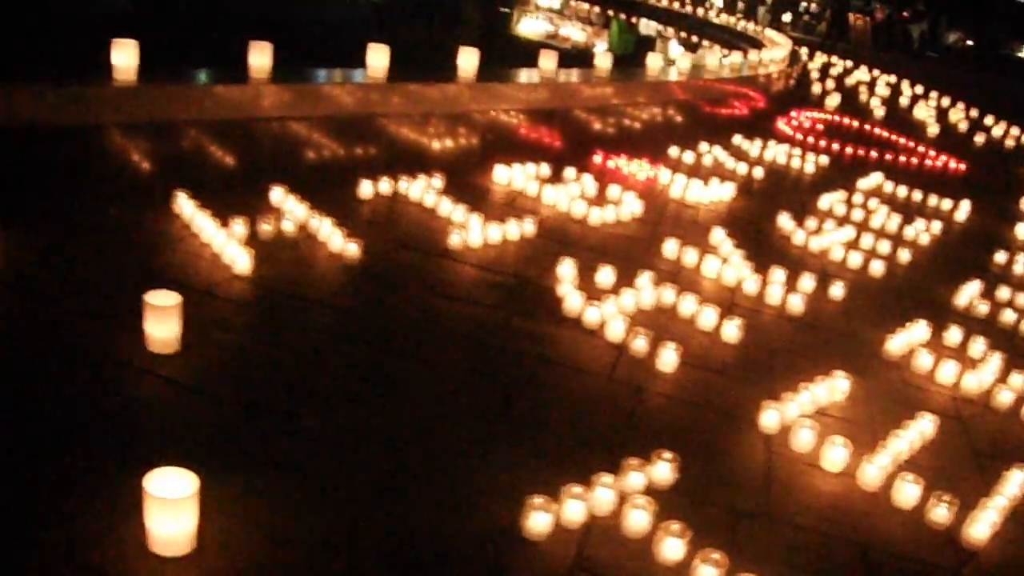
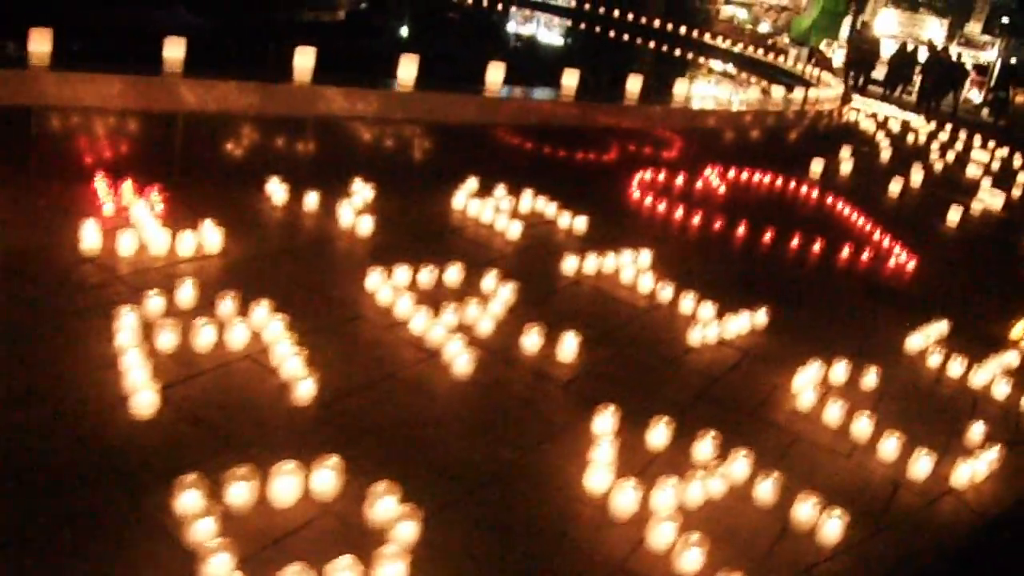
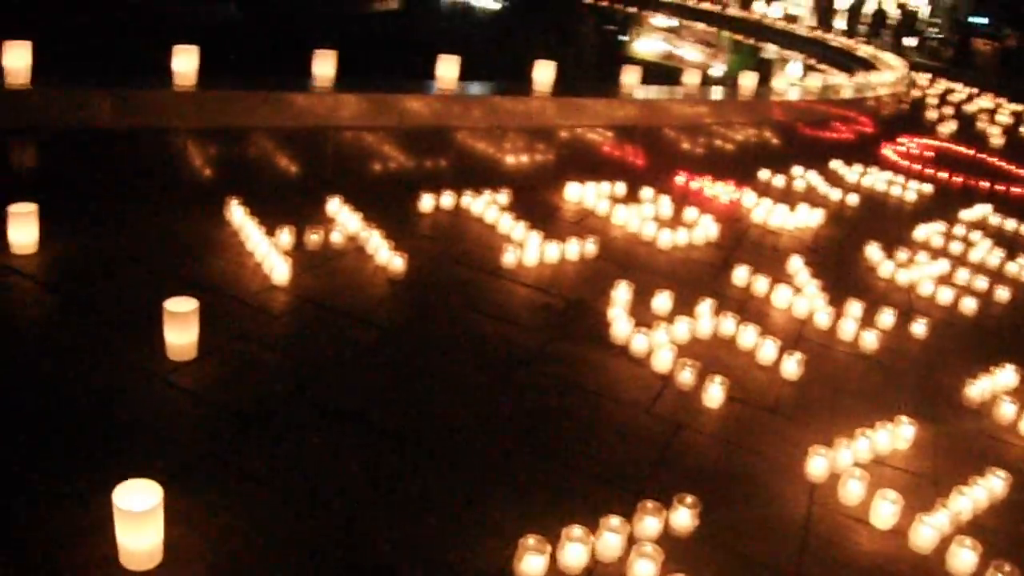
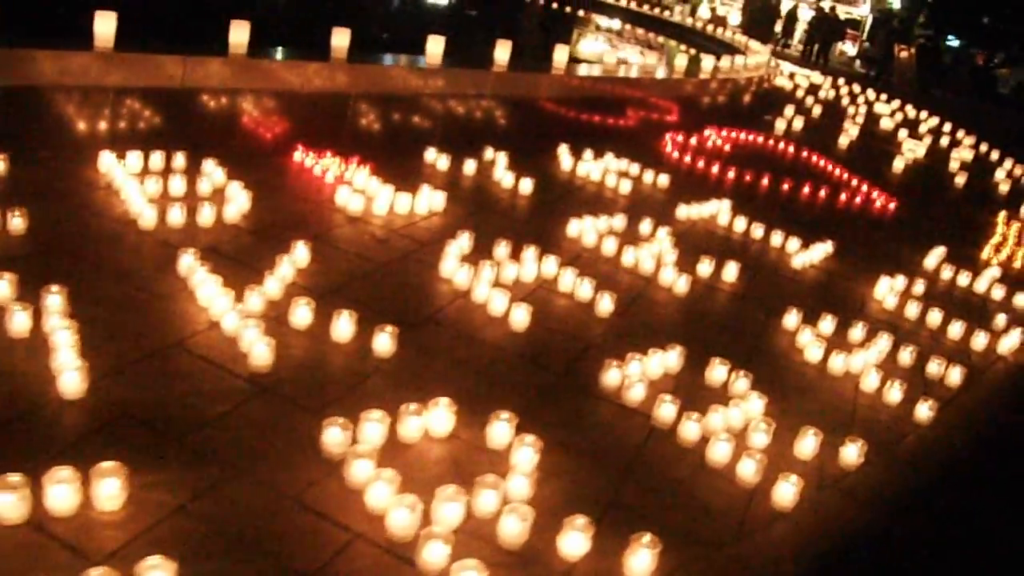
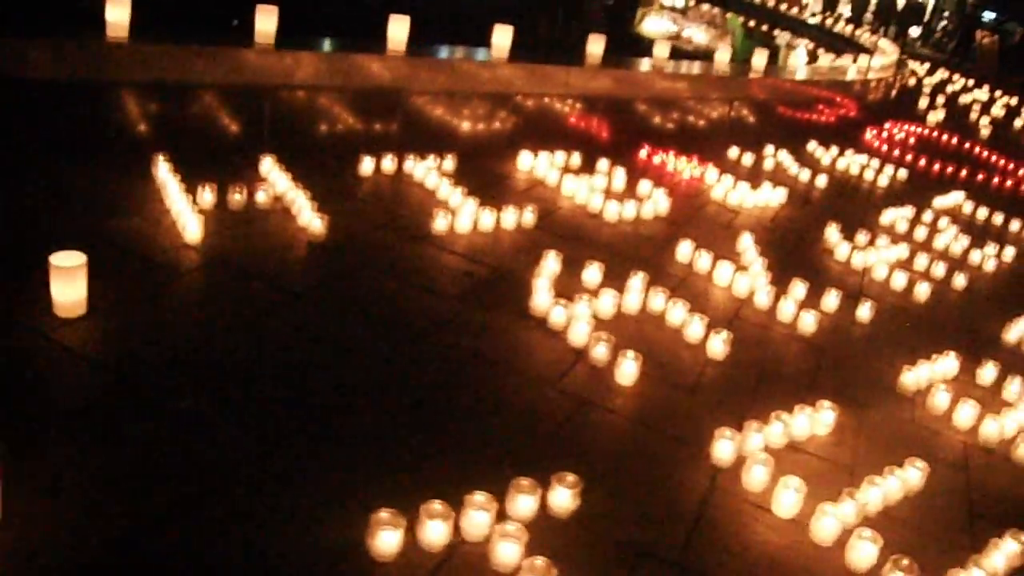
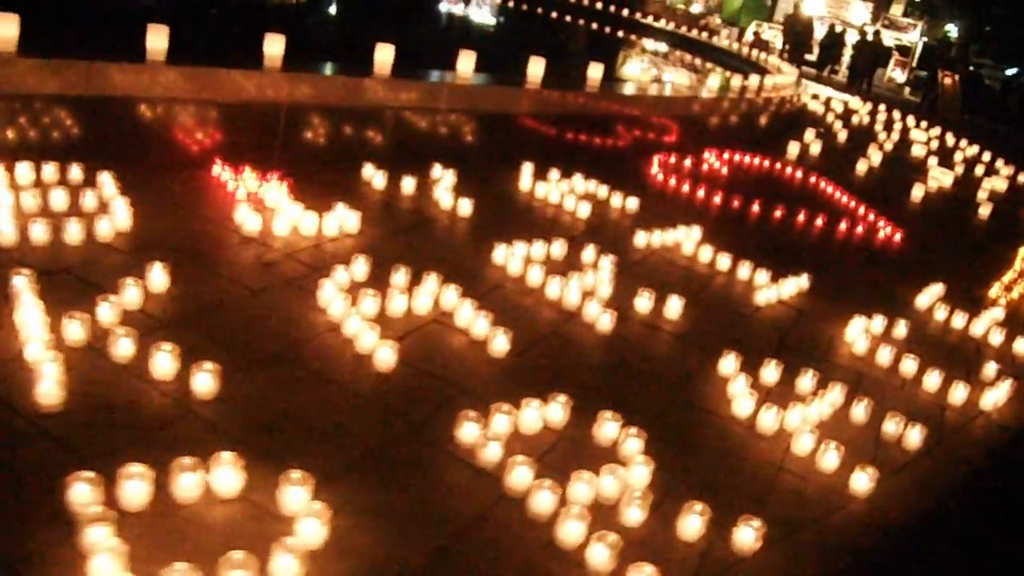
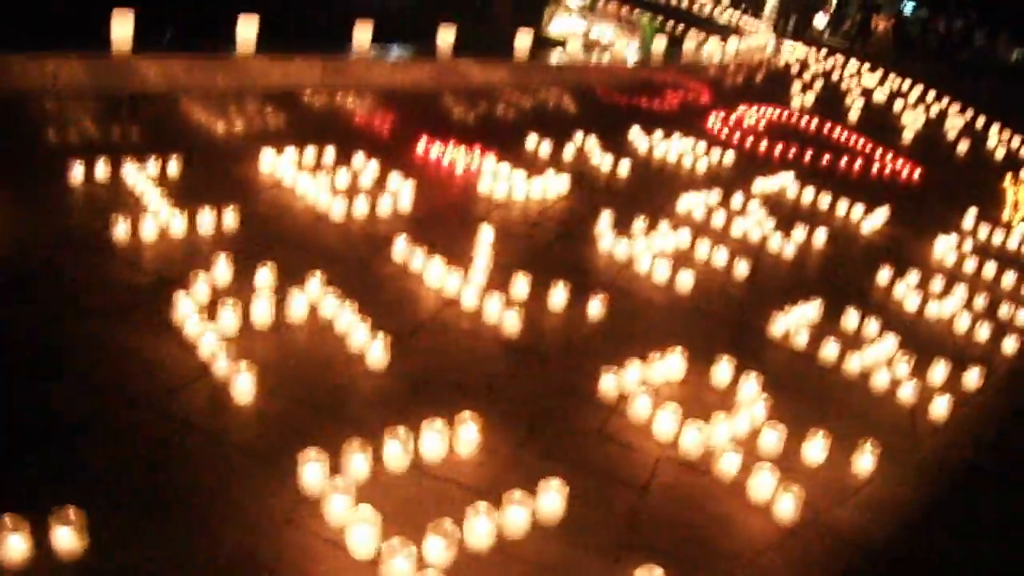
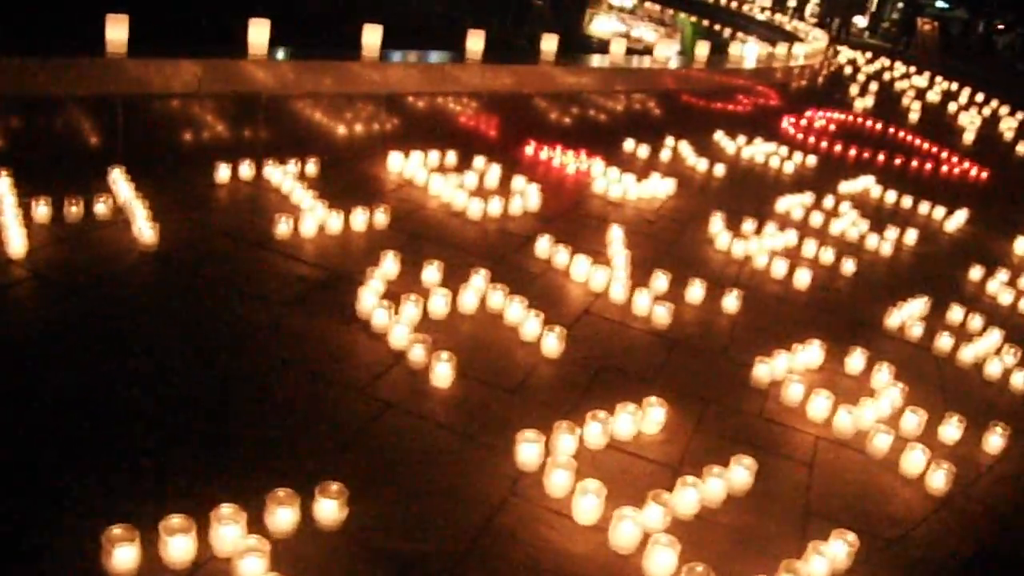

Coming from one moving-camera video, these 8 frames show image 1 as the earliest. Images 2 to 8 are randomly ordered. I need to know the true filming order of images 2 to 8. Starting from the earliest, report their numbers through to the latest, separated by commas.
3, 5, 8, 7, 4, 6, 2
